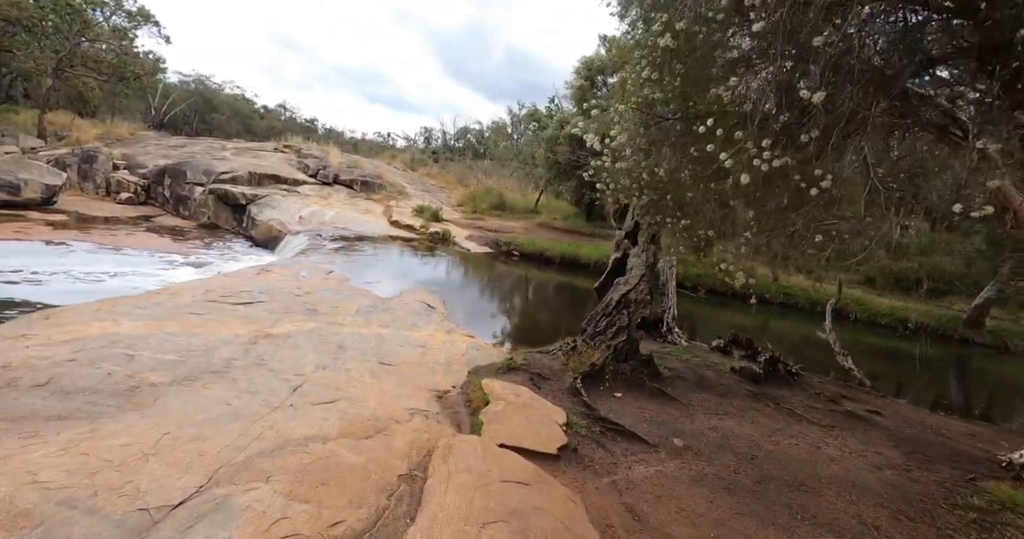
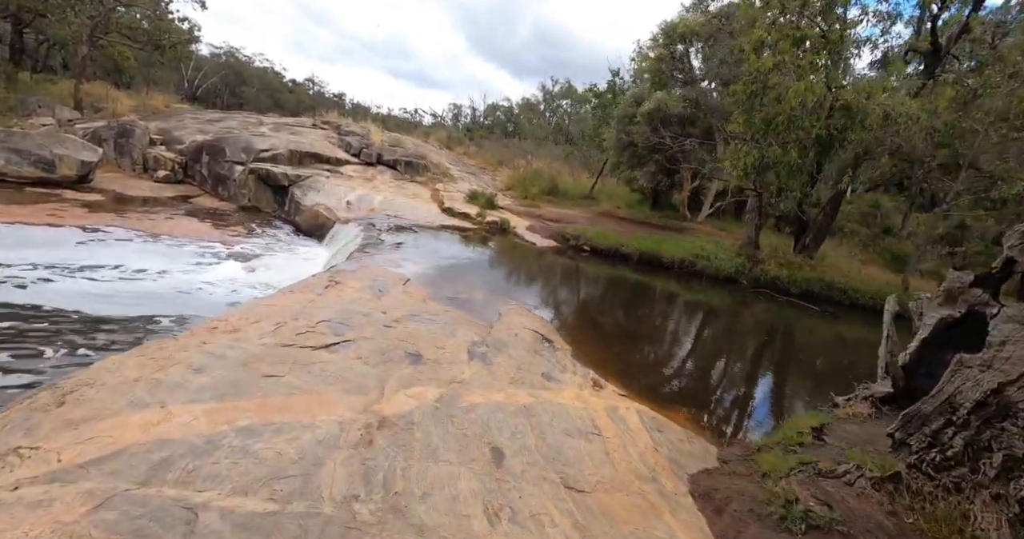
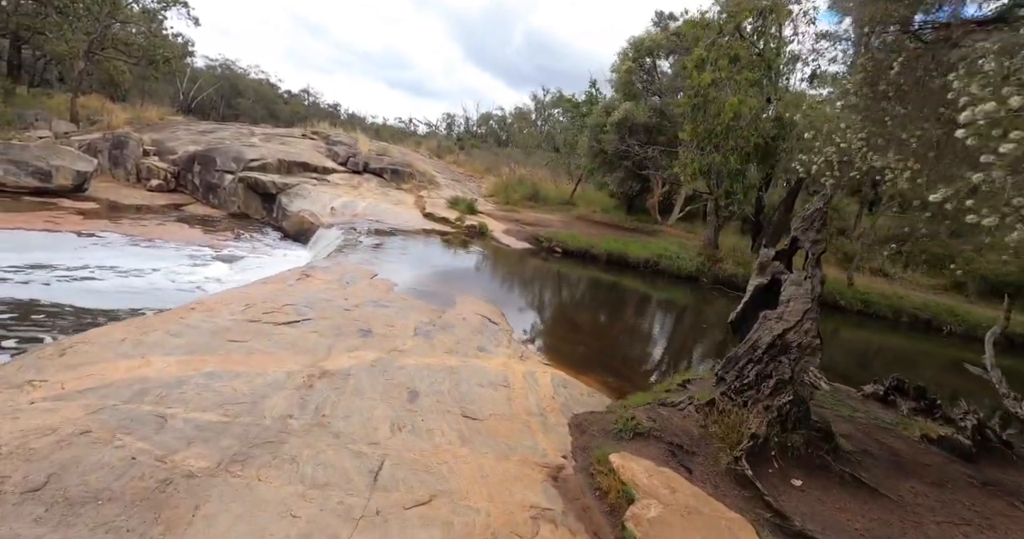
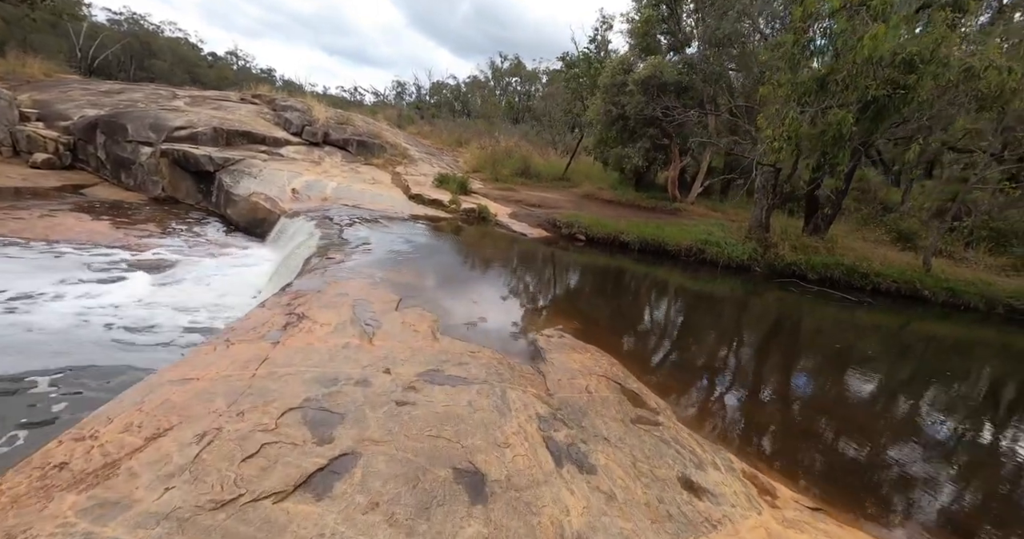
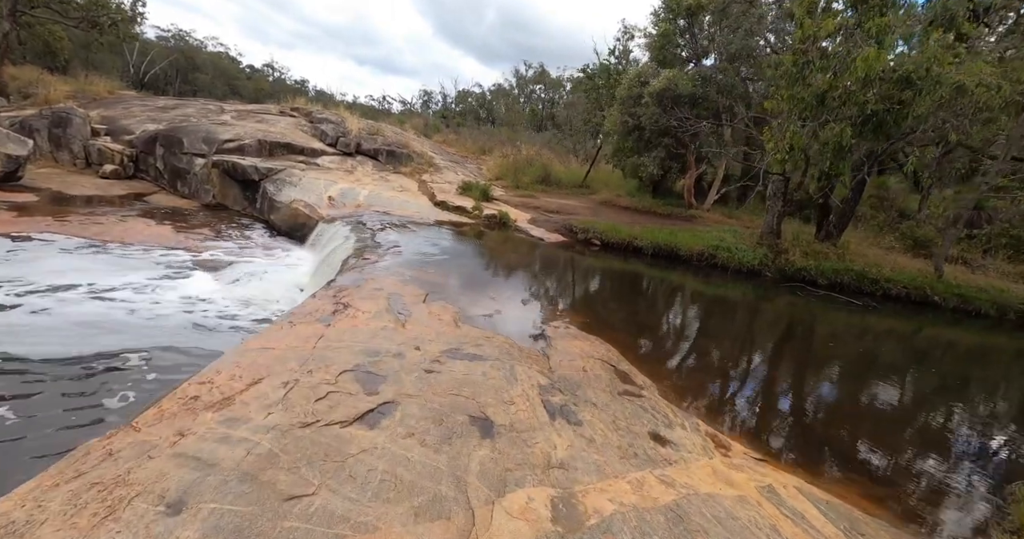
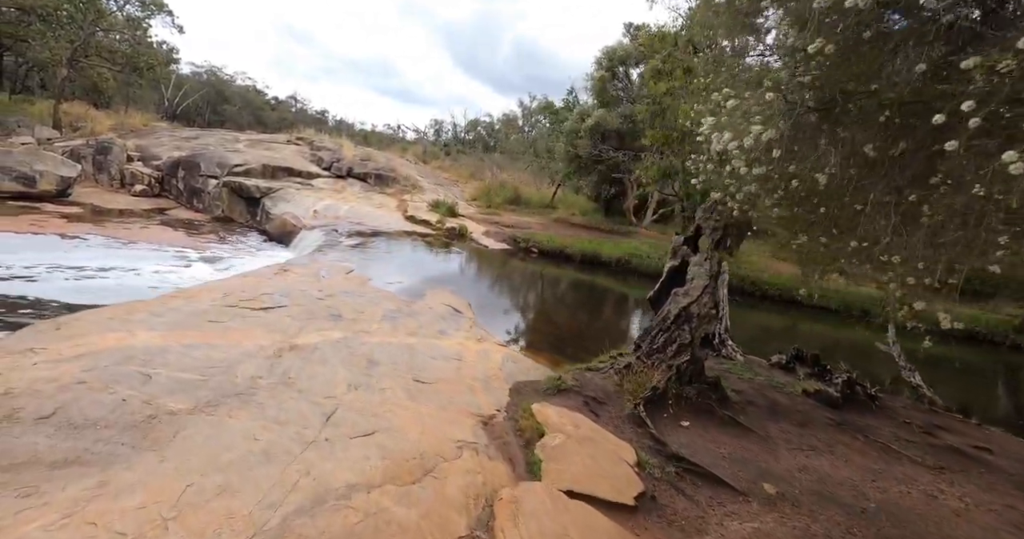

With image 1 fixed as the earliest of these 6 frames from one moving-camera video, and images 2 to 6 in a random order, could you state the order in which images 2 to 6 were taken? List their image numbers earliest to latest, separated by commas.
6, 3, 2, 5, 4
